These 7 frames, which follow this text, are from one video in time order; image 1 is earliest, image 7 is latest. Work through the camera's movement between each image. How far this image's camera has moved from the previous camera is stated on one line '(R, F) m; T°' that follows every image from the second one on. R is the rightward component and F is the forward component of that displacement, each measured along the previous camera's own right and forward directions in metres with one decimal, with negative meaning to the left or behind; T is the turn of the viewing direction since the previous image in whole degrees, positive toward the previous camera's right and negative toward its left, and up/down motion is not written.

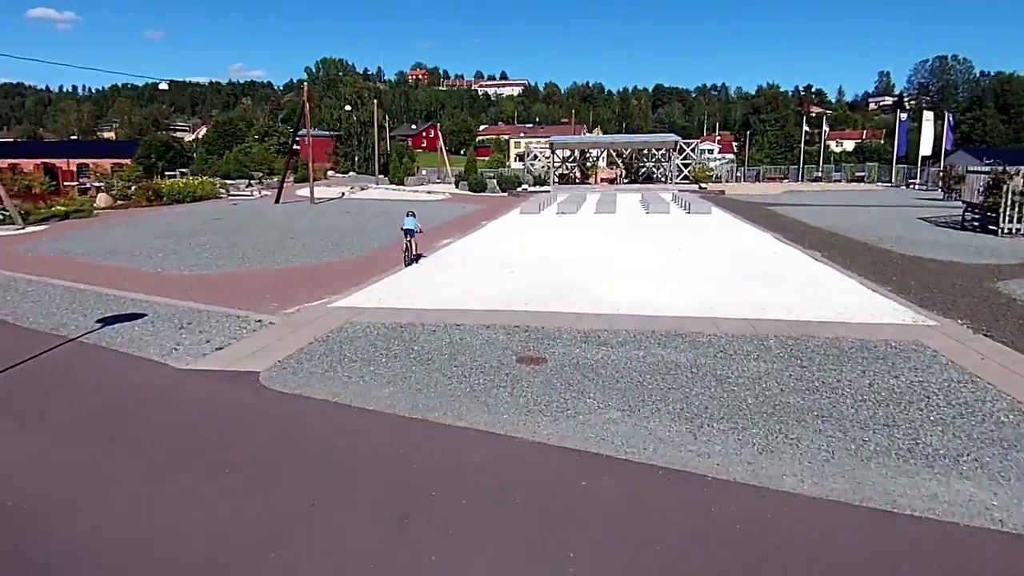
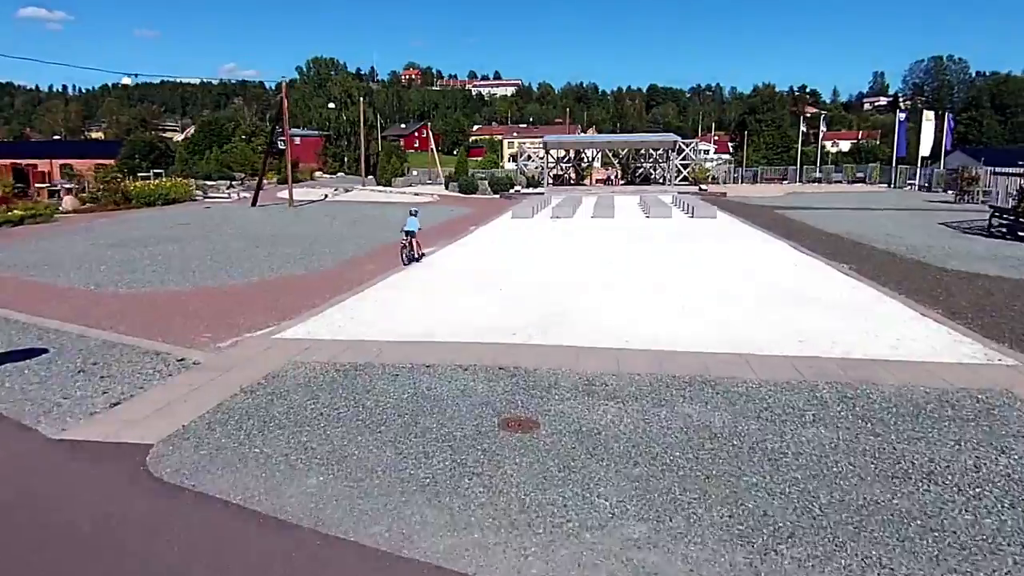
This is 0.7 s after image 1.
(+0.1, +1.5) m; 0°
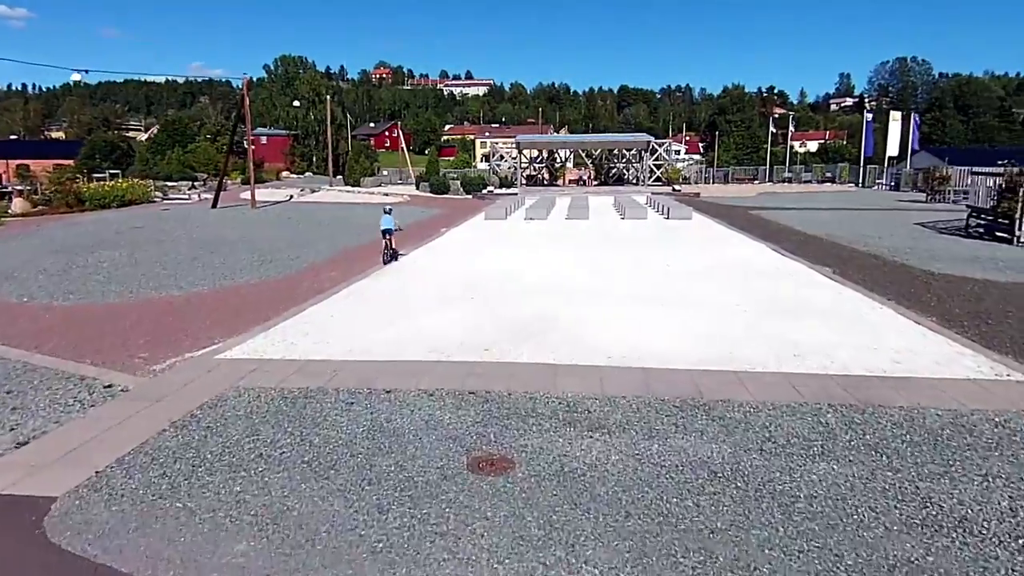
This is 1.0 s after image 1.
(0.0, +0.6) m; +2°
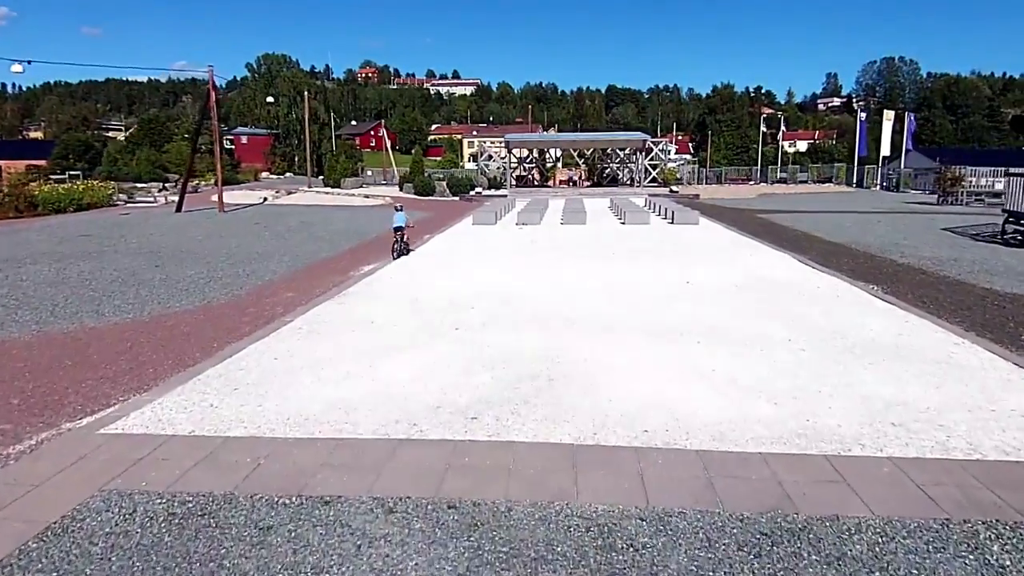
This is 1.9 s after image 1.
(-0.1, +1.8) m; +1°
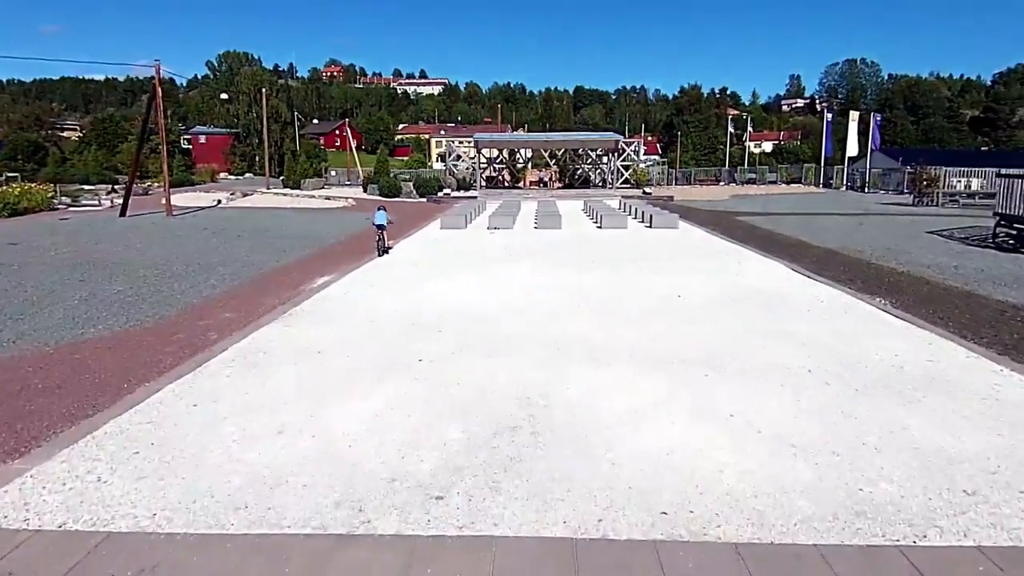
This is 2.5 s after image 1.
(0.0, +1.1) m; +2°
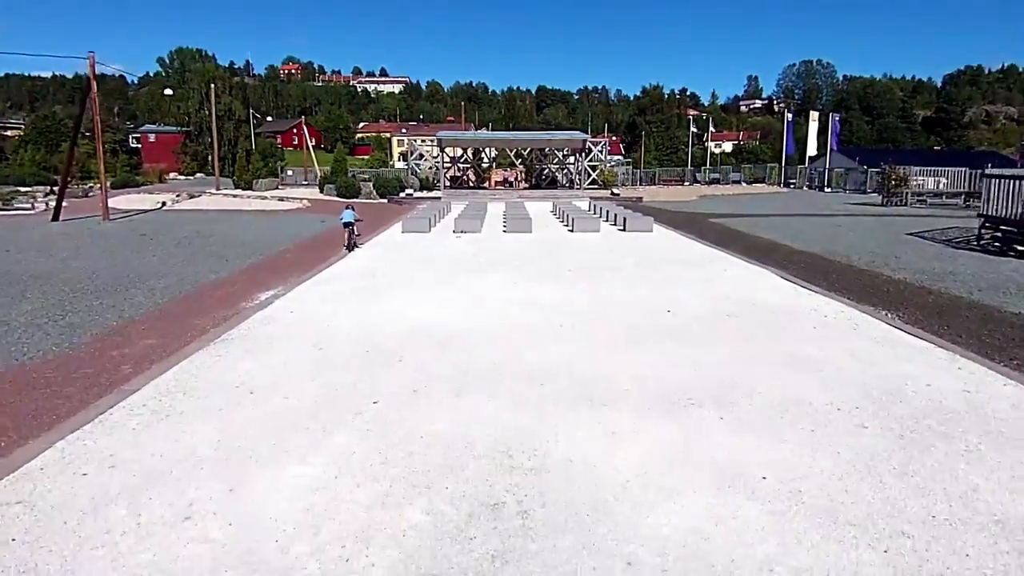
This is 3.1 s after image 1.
(-0.1, +1.0) m; +3°
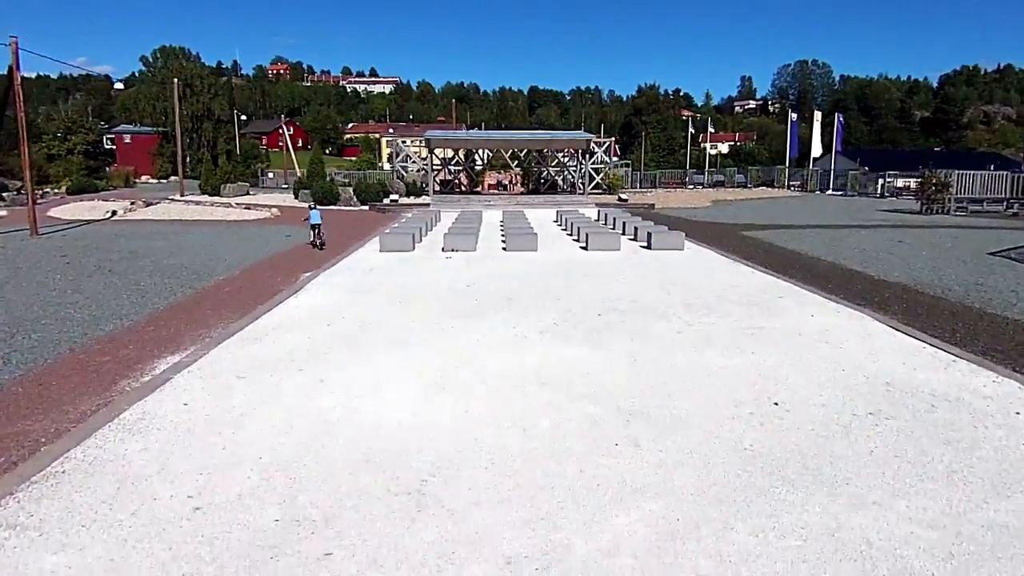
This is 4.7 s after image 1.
(-0.2, +2.9) m; +1°
